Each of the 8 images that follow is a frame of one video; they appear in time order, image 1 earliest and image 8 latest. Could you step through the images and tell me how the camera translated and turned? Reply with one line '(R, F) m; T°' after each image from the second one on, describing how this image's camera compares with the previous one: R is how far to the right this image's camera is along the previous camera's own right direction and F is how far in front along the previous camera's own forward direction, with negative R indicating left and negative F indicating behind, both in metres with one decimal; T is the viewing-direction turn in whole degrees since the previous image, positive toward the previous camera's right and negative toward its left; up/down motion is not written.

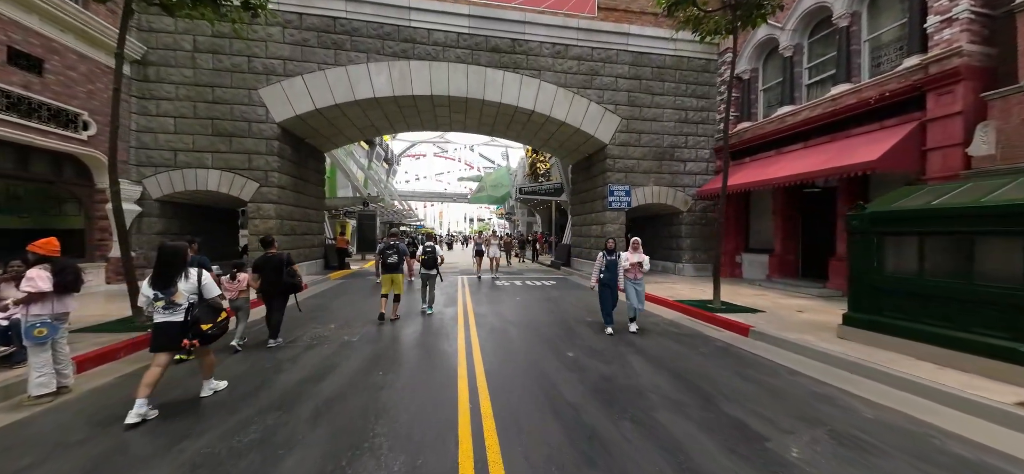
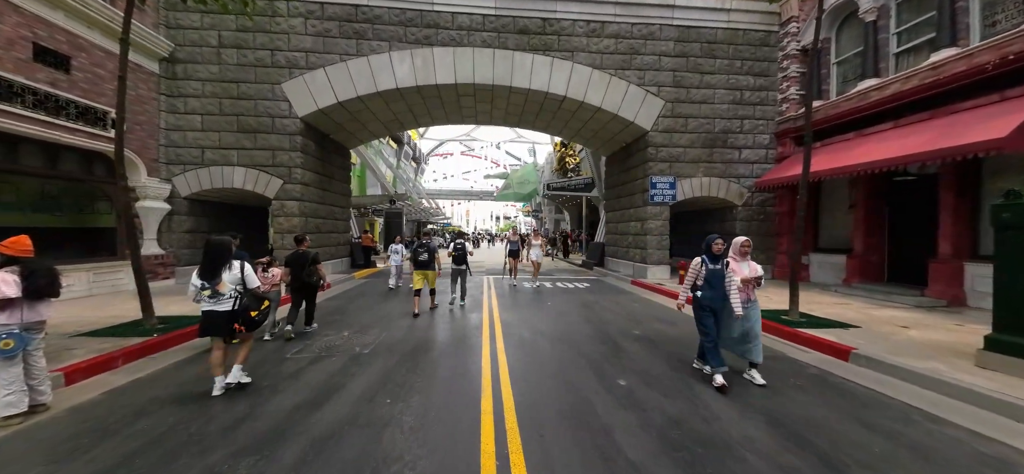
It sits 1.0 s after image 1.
(-0.1, +1.0) m; -5°
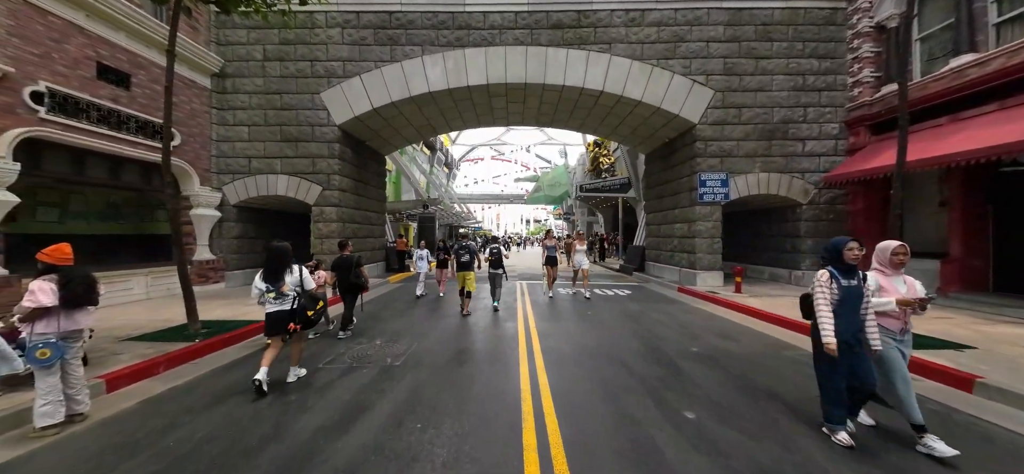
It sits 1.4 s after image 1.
(-0.1, +0.5) m; -5°
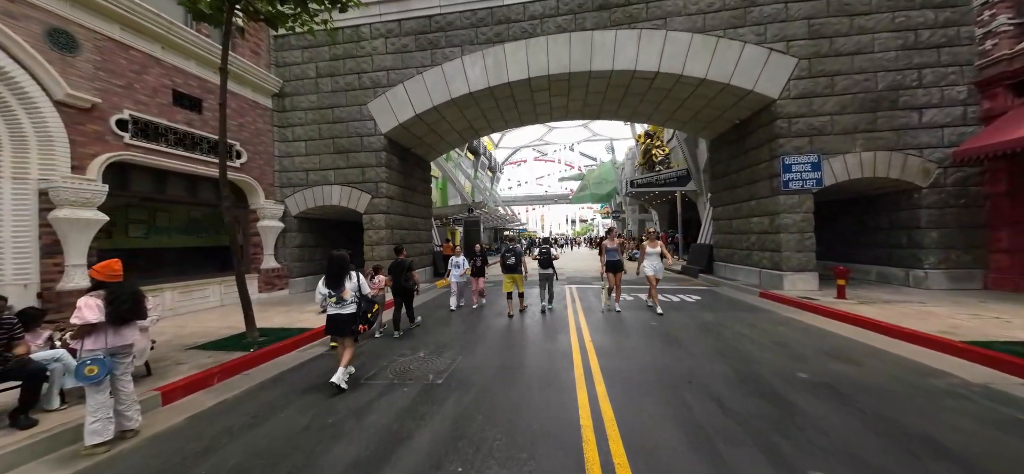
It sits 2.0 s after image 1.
(-0.1, +0.6) m; -8°
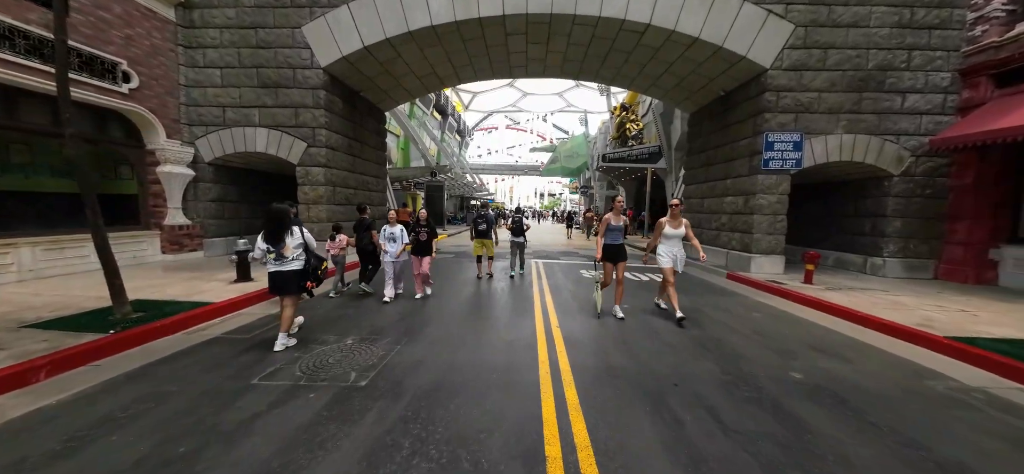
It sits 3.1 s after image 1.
(+0.1, +1.1) m; +6°
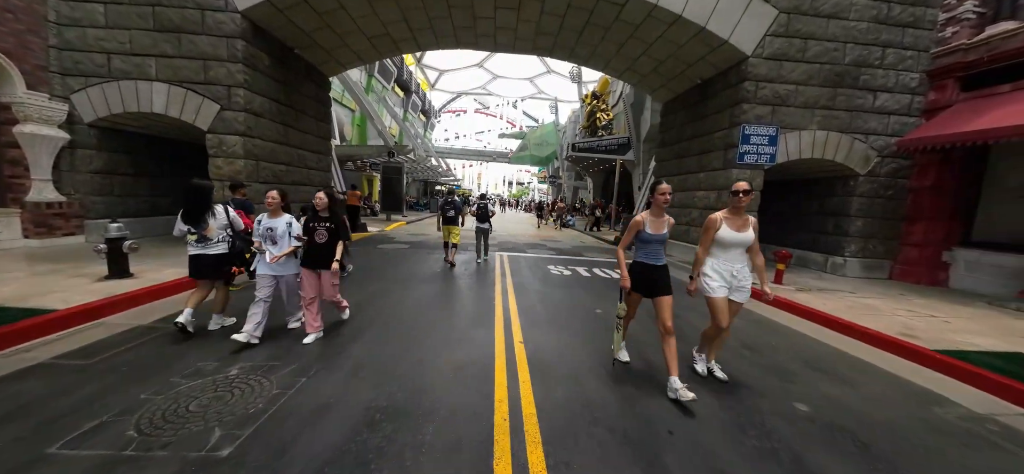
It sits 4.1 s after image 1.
(+0.1, +1.0) m; +6°
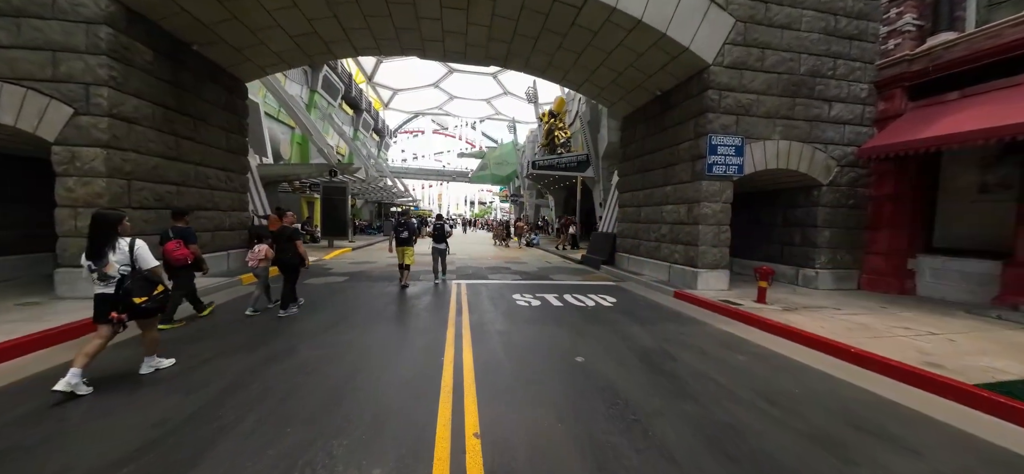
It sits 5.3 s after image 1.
(+0.2, +1.2) m; +6°
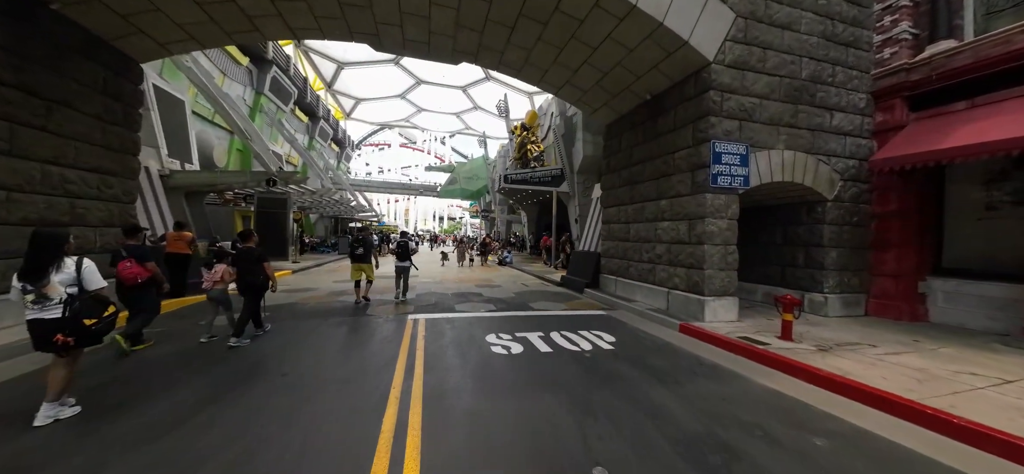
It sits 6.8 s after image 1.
(0.0, +1.5) m; +5°
